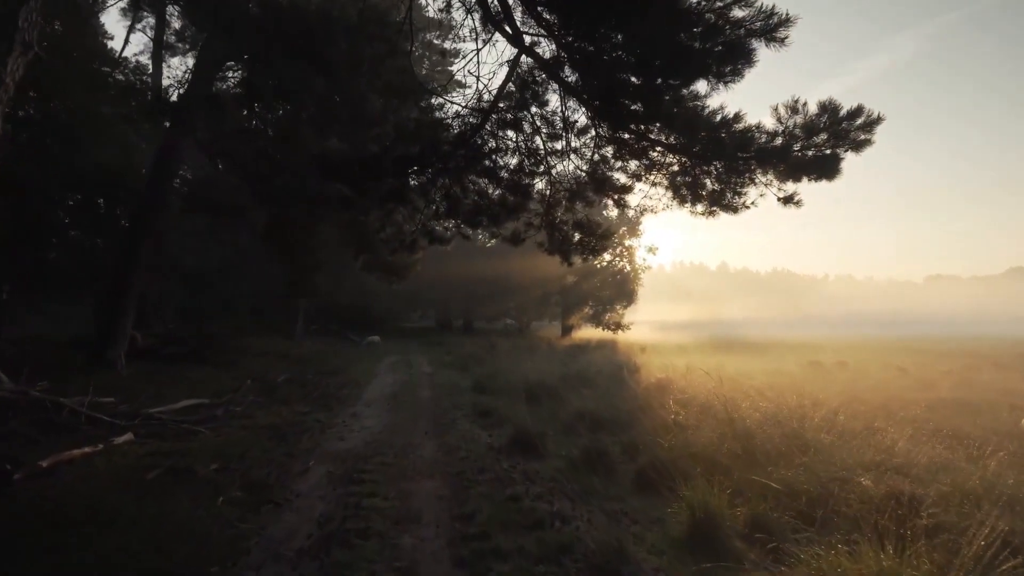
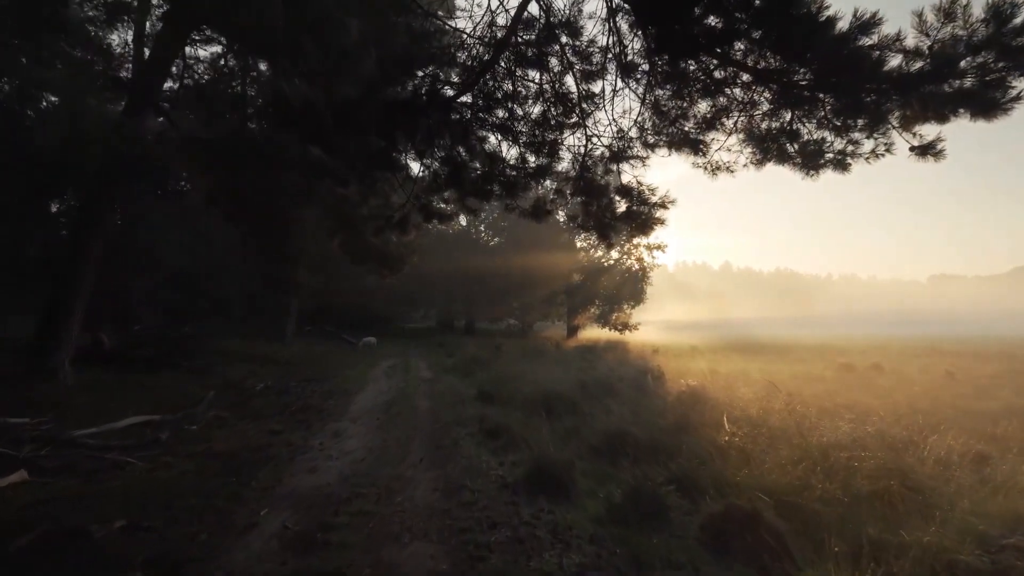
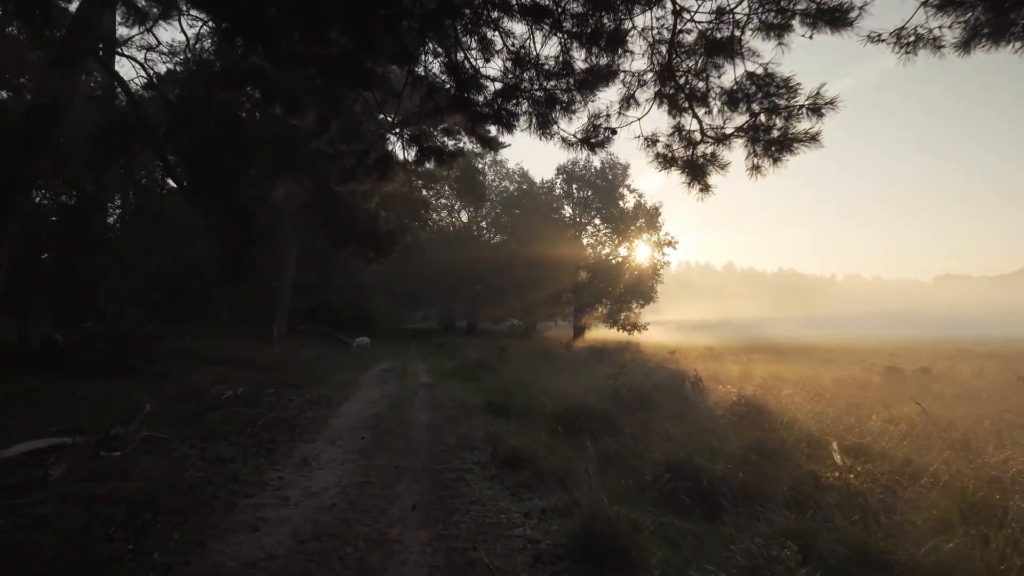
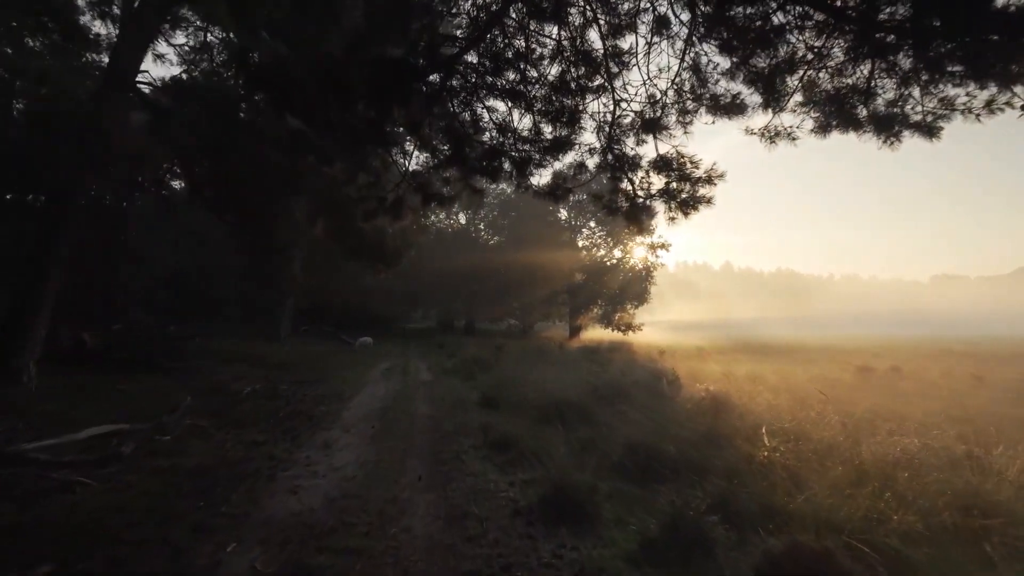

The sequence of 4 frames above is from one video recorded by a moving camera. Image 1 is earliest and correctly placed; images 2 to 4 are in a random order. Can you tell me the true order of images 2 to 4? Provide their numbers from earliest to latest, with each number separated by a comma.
2, 4, 3
